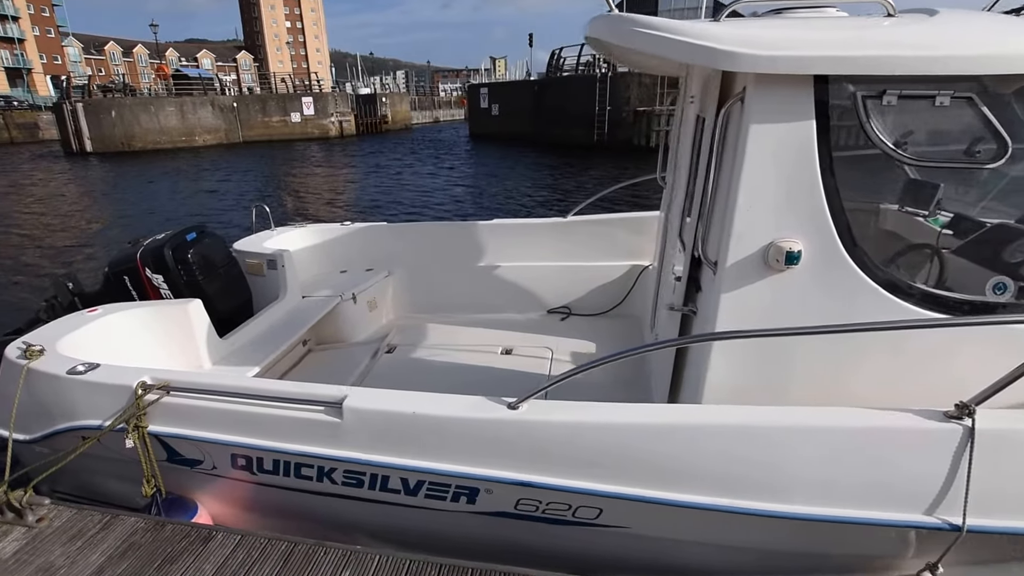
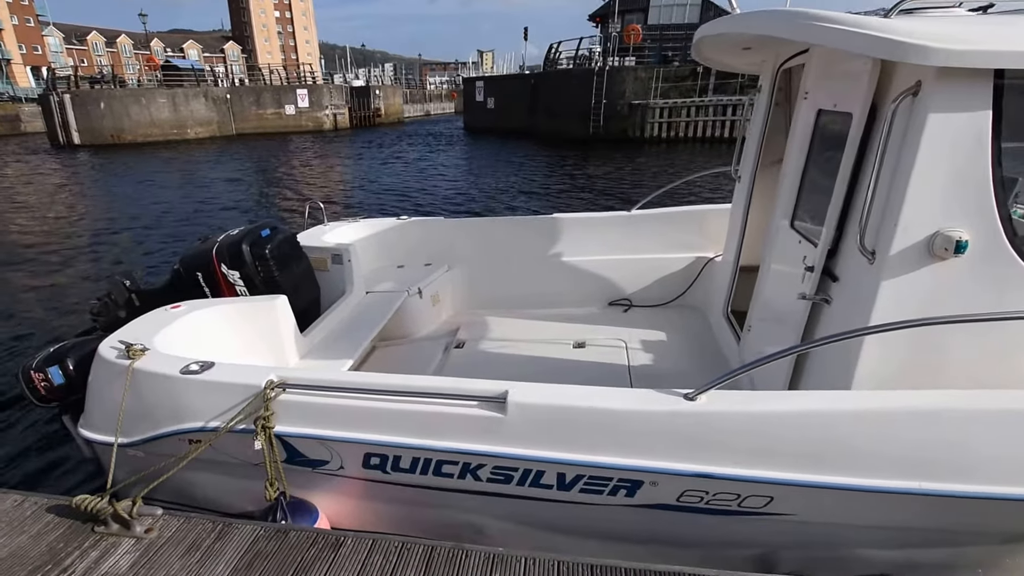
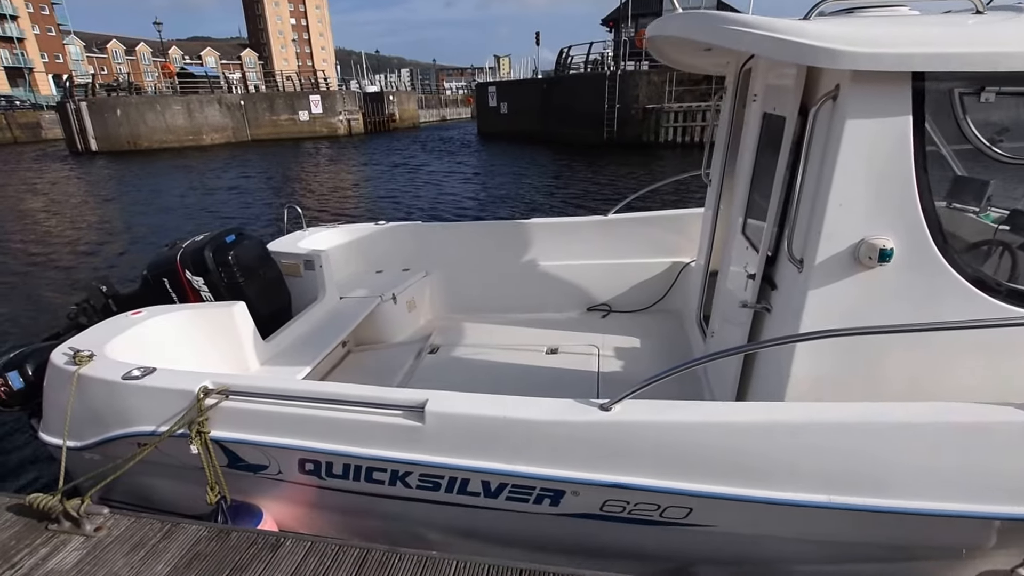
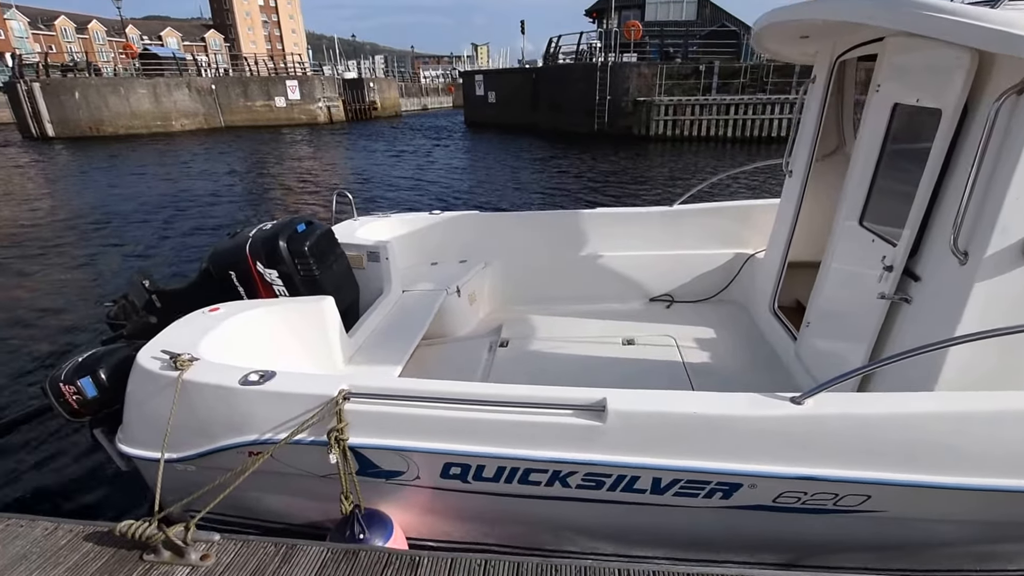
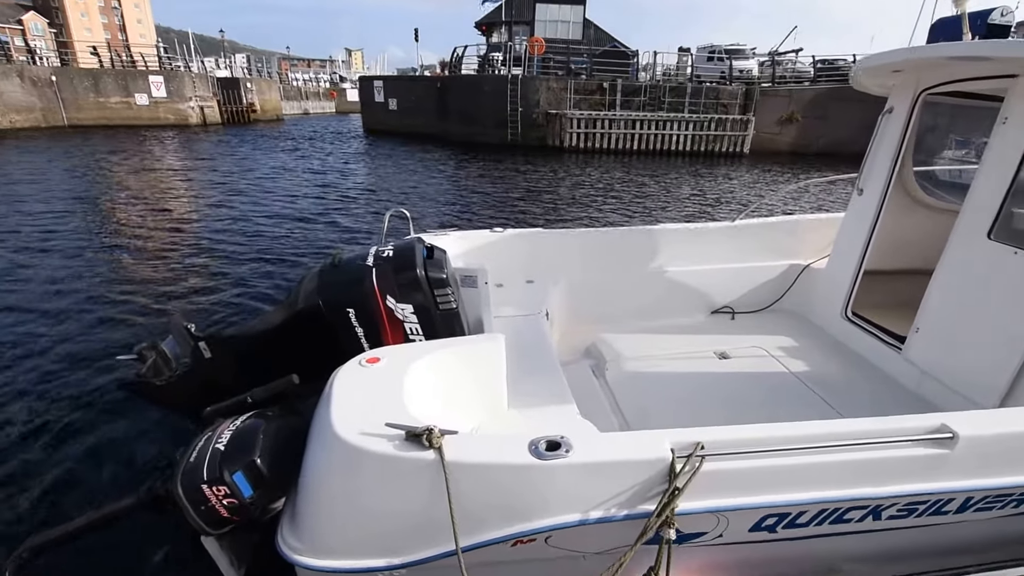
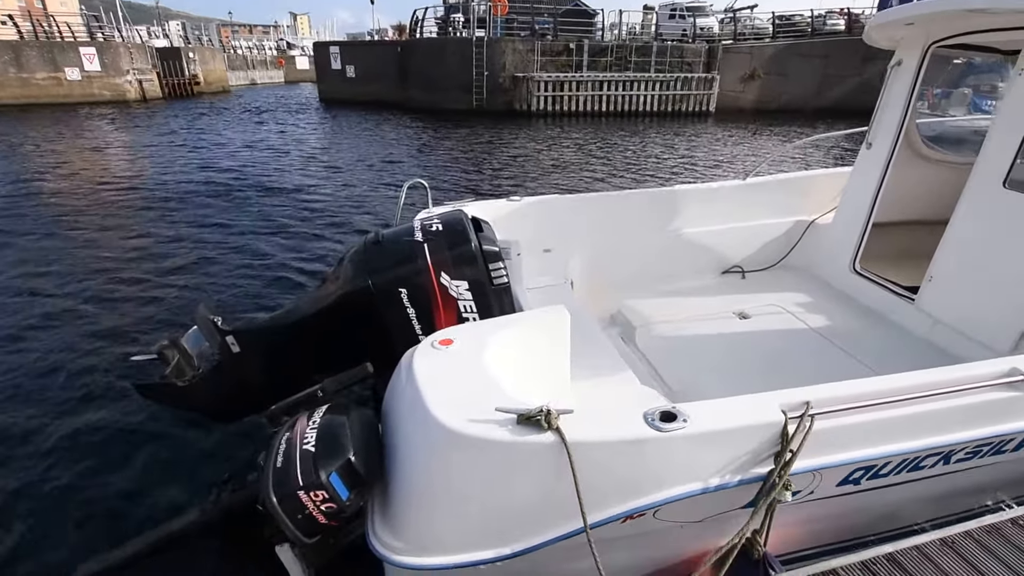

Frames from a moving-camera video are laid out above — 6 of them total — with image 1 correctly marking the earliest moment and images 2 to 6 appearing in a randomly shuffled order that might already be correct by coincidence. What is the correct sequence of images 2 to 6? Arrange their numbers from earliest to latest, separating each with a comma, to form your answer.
3, 2, 4, 5, 6
